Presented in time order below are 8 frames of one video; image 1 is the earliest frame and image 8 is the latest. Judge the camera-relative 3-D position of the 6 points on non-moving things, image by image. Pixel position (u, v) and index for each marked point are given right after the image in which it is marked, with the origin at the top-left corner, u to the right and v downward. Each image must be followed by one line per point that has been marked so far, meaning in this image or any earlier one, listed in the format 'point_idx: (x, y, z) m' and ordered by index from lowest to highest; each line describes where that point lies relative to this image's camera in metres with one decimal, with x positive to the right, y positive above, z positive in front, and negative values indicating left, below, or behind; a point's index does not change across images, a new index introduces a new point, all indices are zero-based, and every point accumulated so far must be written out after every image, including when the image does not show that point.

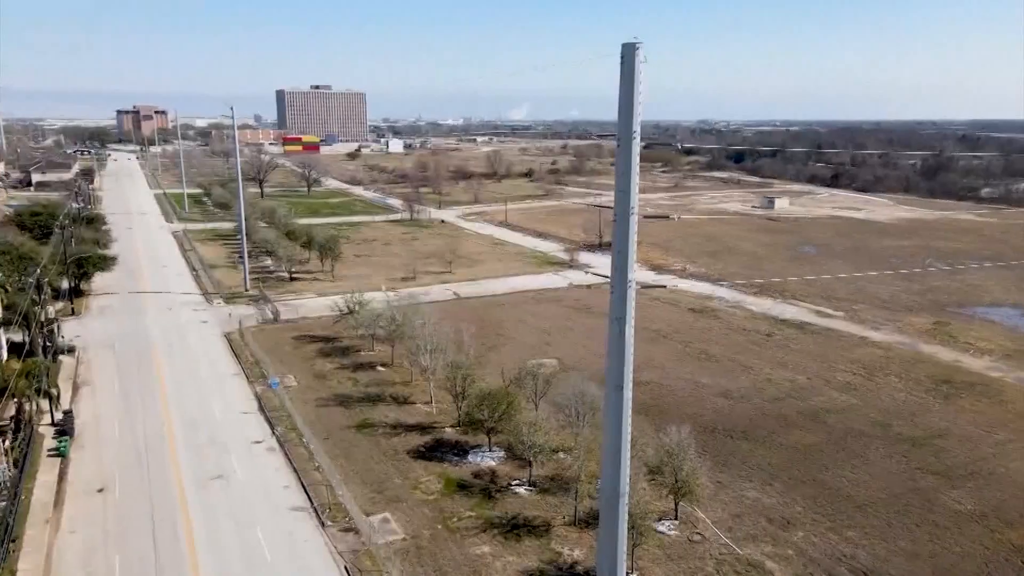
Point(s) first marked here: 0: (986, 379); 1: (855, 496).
0: (+10.4, -2.0, +15.9) m
1: (+5.0, -3.0, +10.4) m
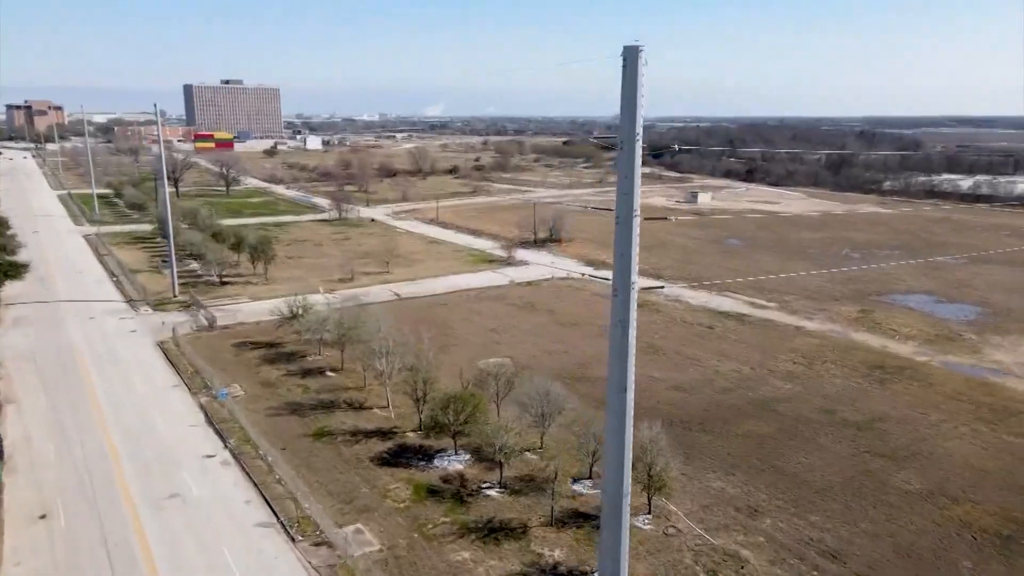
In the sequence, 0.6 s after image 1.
0: (+9.4, -1.8, +16.8) m
1: (+4.5, -2.9, +10.8) m
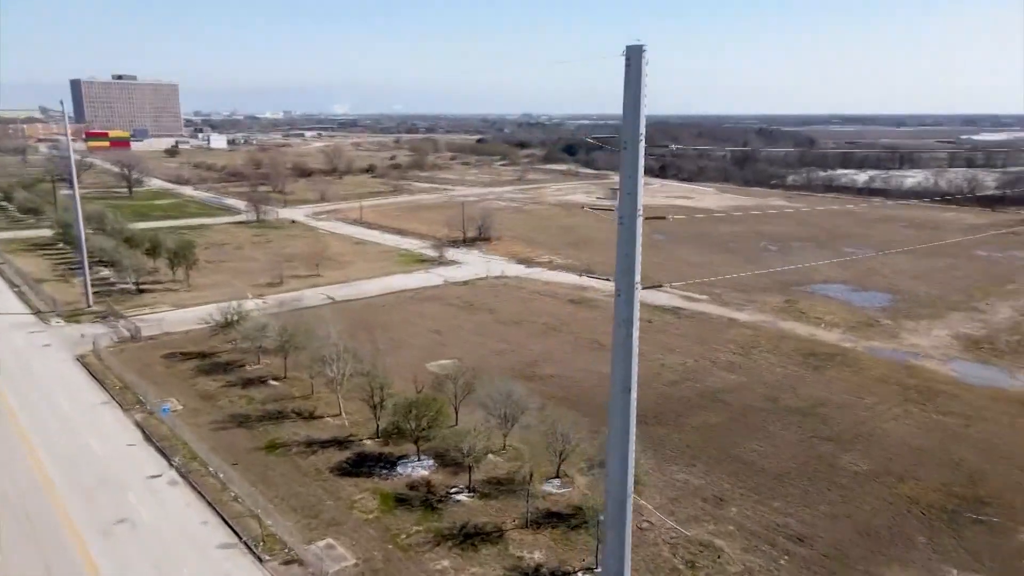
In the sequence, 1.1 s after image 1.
0: (+8.1, -1.5, +17.7) m
1: (+4.0, -2.8, +11.2) m
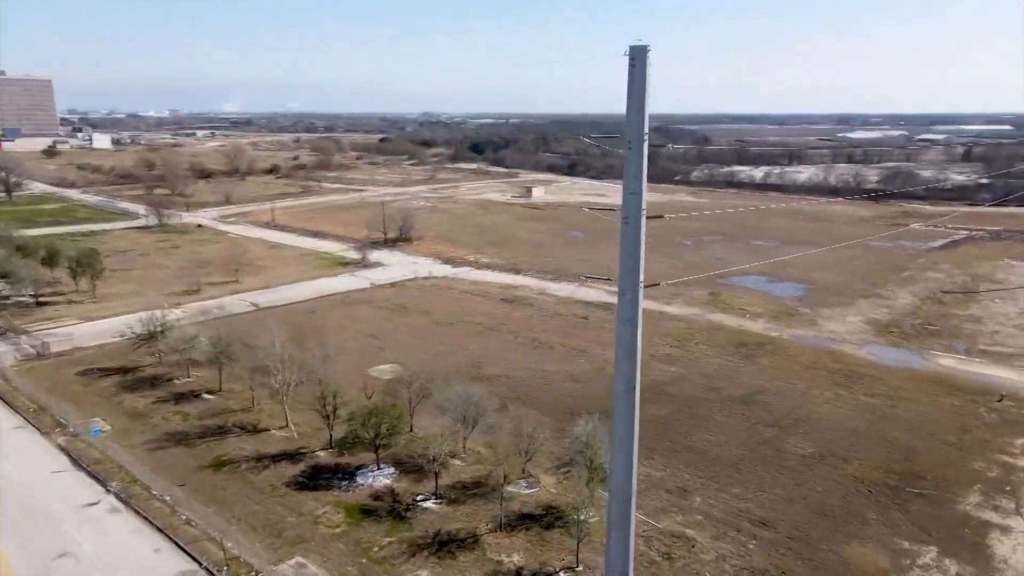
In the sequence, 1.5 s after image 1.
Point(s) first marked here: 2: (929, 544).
0: (+6.6, -1.3, +18.6) m
1: (+3.4, -2.7, +11.6) m
2: (+5.3, -3.2, +9.2) m
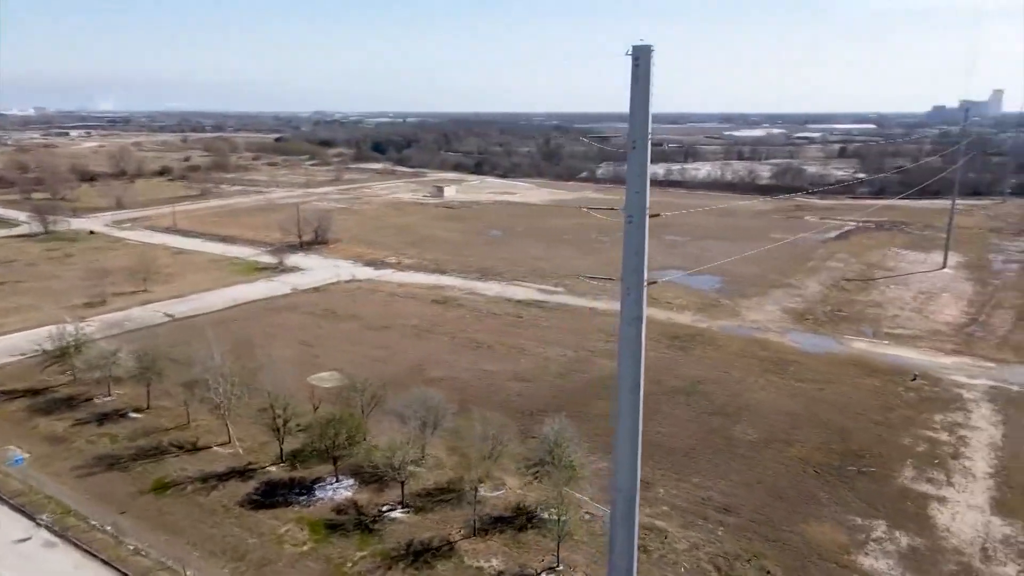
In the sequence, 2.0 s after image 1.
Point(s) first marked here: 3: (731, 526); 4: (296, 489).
0: (+5.0, -1.1, +19.2) m
1: (+2.7, -2.6, +11.9) m
2: (+4.9, -3.1, +9.7) m
3: (+2.8, -3.1, +9.4) m
4: (-3.1, -2.9, +10.3) m
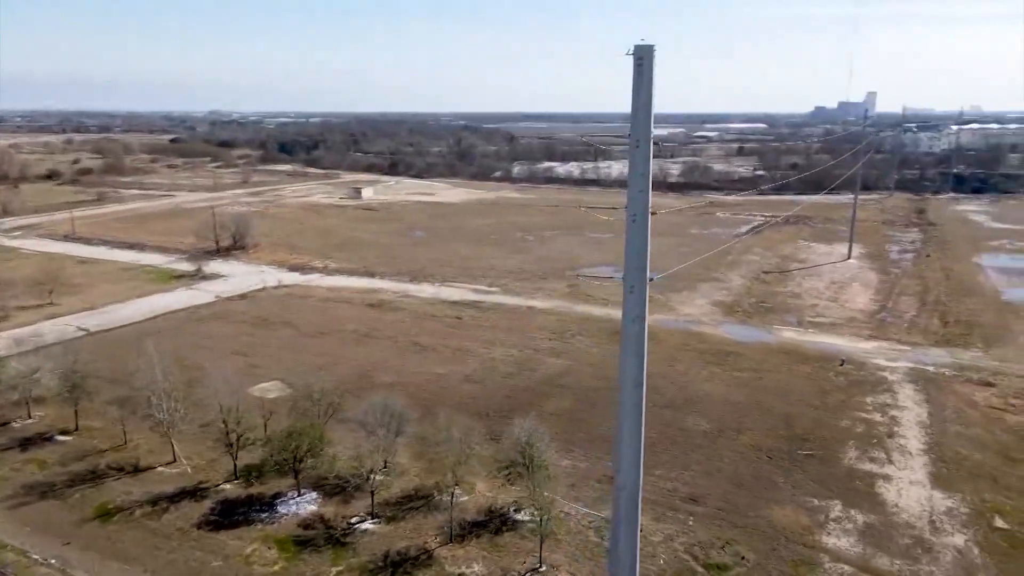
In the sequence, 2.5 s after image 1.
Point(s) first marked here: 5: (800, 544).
0: (+3.4, -1.0, +19.7) m
1: (+2.1, -2.6, +12.1) m
2: (+4.5, -3.0, +10.2) m
3: (+2.5, -3.0, +9.6) m
4: (-3.5, -3.0, +9.9) m
5: (+3.6, -3.2, +9.0) m
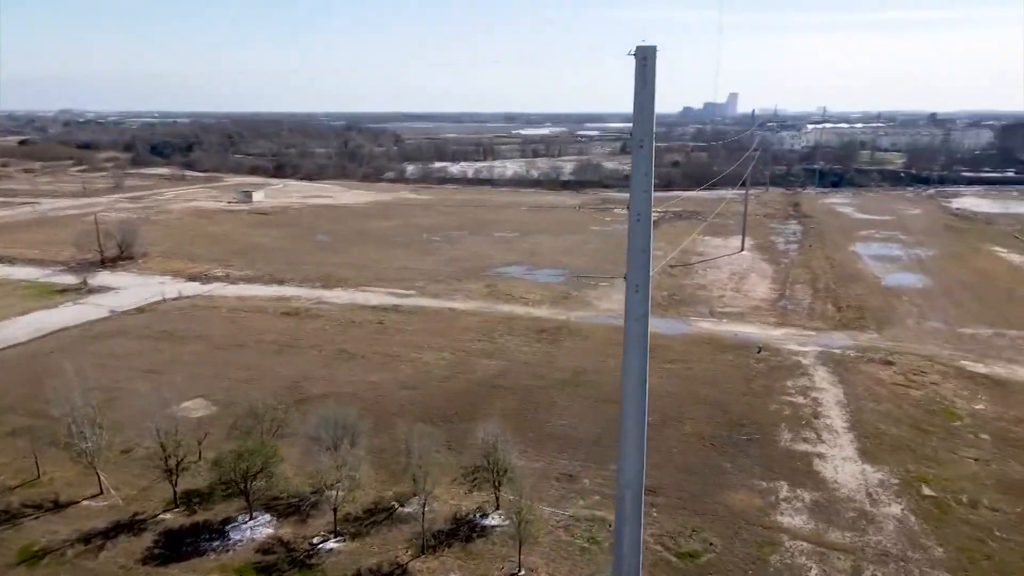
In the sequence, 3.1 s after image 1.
0: (+1.4, -1.0, +19.9) m
1: (+1.2, -2.5, +12.3) m
2: (+4.0, -2.9, +10.8) m
3: (+2.1, -3.0, +9.9) m
4: (-3.9, -3.2, +9.2) m
5: (+3.2, -3.1, +9.4) m
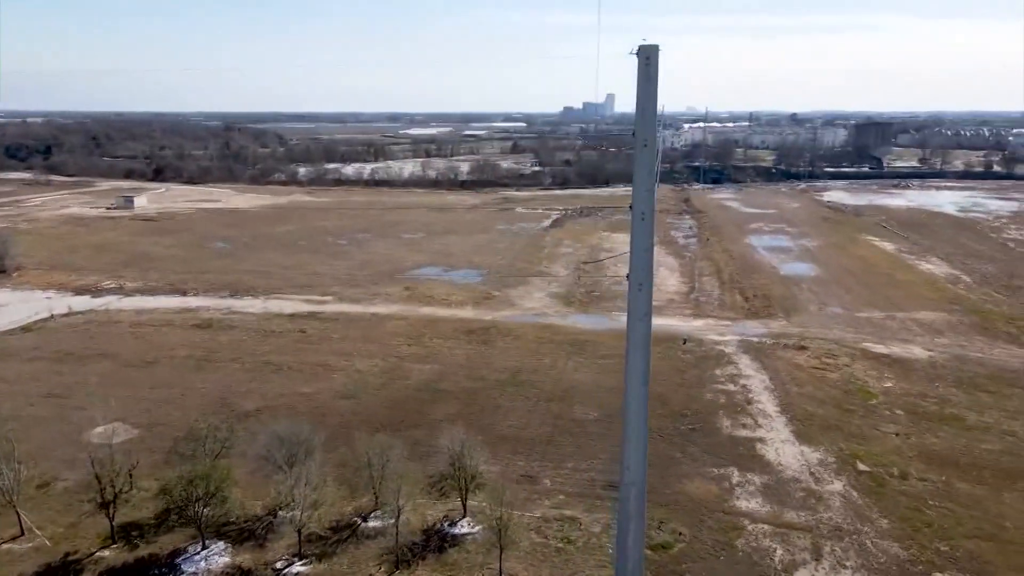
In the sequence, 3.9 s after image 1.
0: (-0.6, -1.0, +19.9) m
1: (+0.4, -2.5, +12.3) m
2: (+3.3, -2.8, +11.2) m
3: (+1.6, -2.9, +10.0) m
4: (-4.2, -3.3, +8.5) m
5: (+2.8, -3.0, +9.7) m
